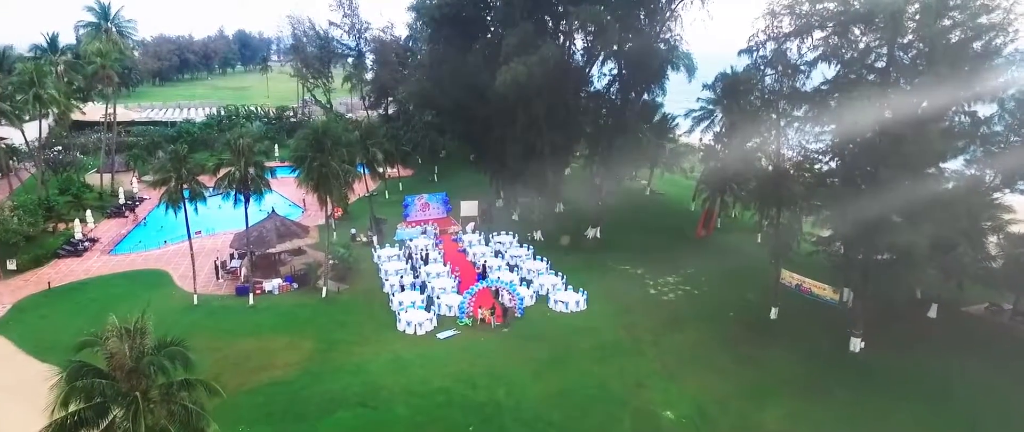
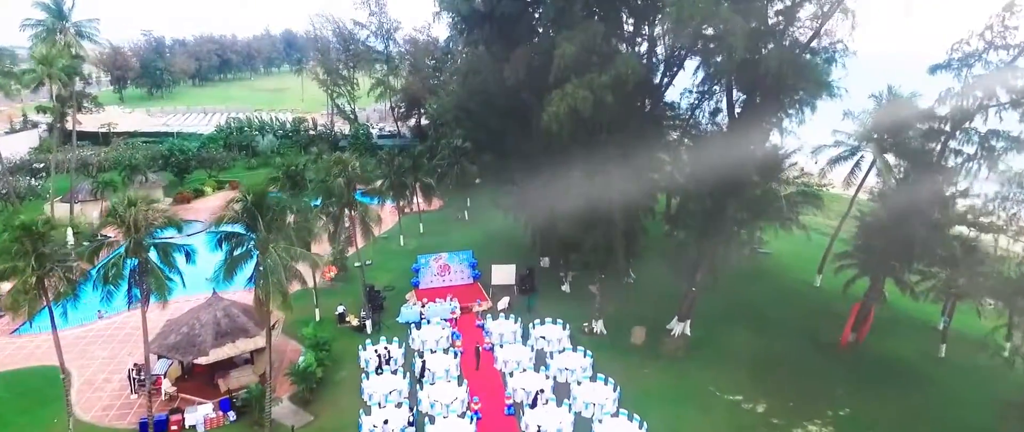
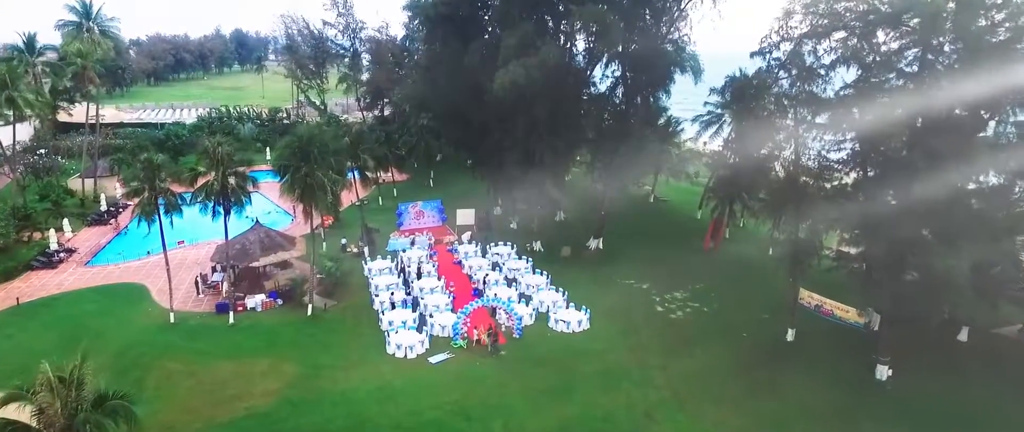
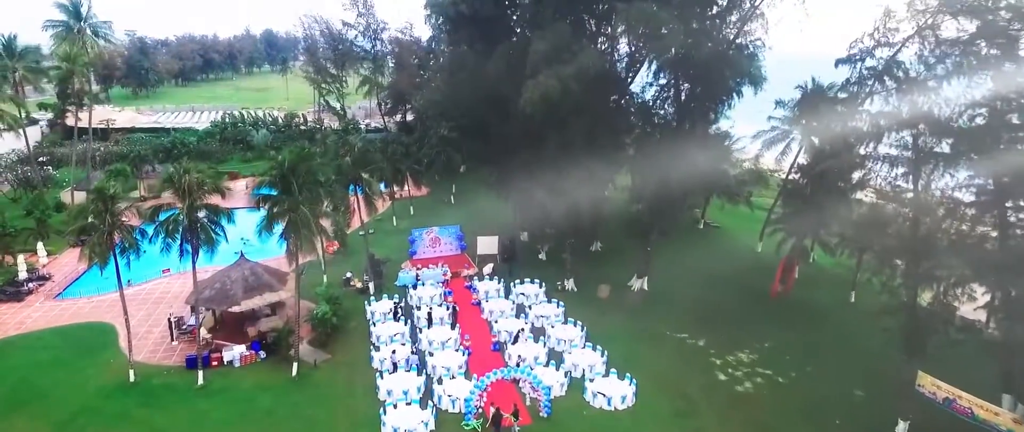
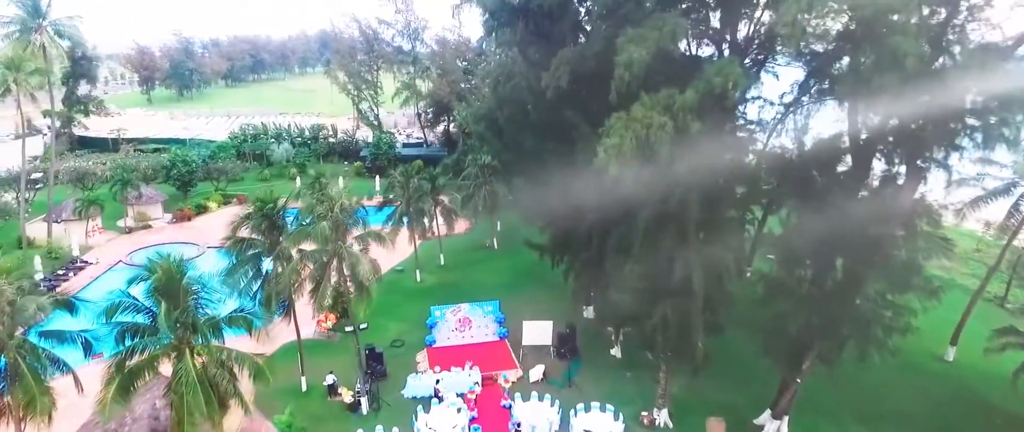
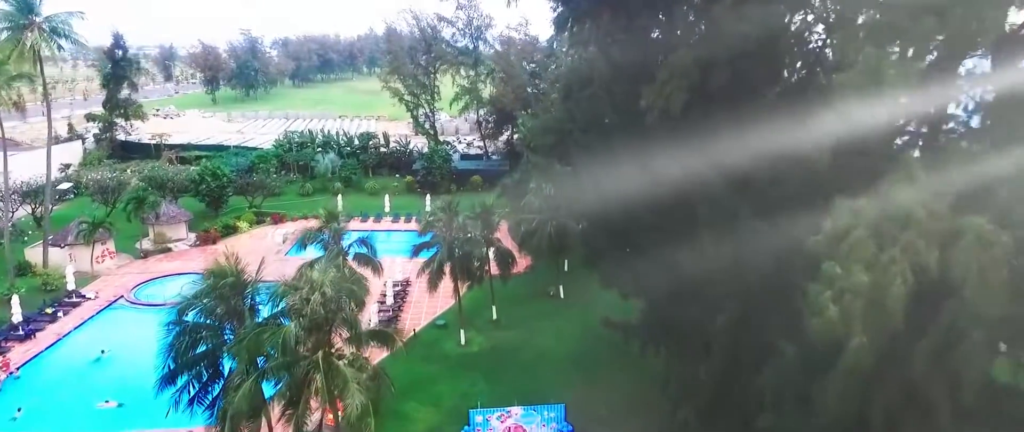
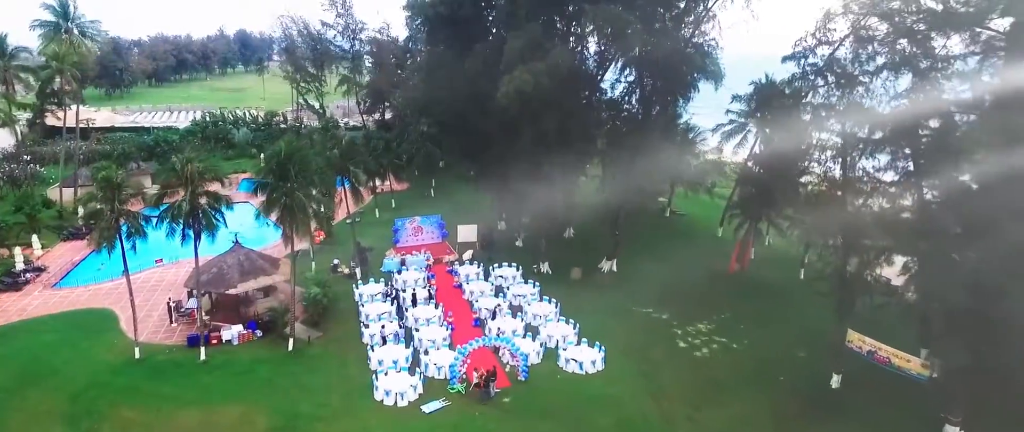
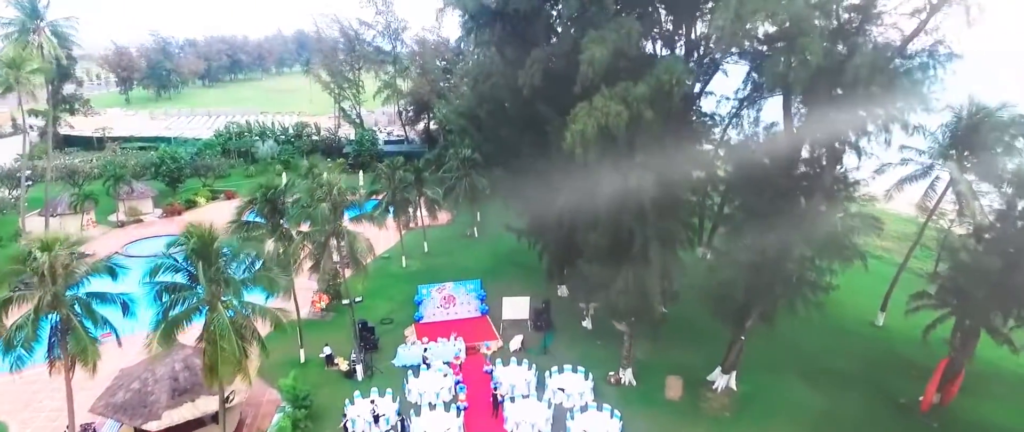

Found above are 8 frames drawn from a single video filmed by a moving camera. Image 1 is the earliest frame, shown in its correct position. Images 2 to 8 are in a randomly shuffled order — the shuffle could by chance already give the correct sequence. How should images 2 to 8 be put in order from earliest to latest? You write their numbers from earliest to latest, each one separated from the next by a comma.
3, 7, 4, 2, 8, 5, 6
